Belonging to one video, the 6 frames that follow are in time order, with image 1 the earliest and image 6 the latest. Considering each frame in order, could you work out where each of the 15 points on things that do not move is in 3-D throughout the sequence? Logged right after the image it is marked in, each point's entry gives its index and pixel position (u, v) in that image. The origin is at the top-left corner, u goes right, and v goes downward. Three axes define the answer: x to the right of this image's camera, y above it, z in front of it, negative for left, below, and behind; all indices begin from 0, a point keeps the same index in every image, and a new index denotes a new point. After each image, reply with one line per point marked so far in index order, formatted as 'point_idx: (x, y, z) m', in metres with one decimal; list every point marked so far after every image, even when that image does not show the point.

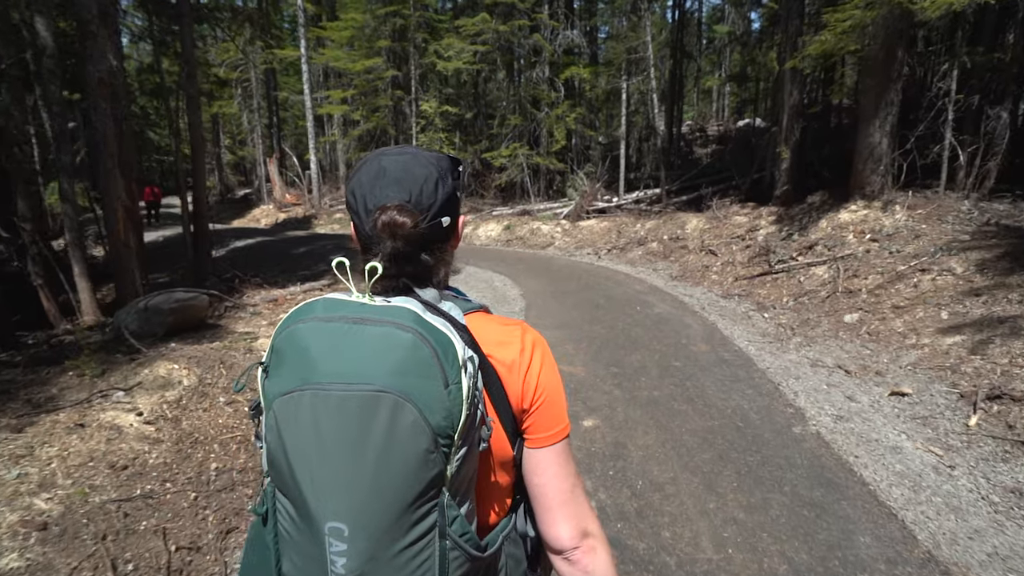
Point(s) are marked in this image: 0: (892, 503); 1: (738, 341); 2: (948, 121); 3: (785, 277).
0: (+2.5, -1.4, +3.6) m
1: (+3.0, -0.7, +7.2) m
2: (+7.9, +3.0, +9.8) m
3: (+4.8, +0.2, +9.6) m
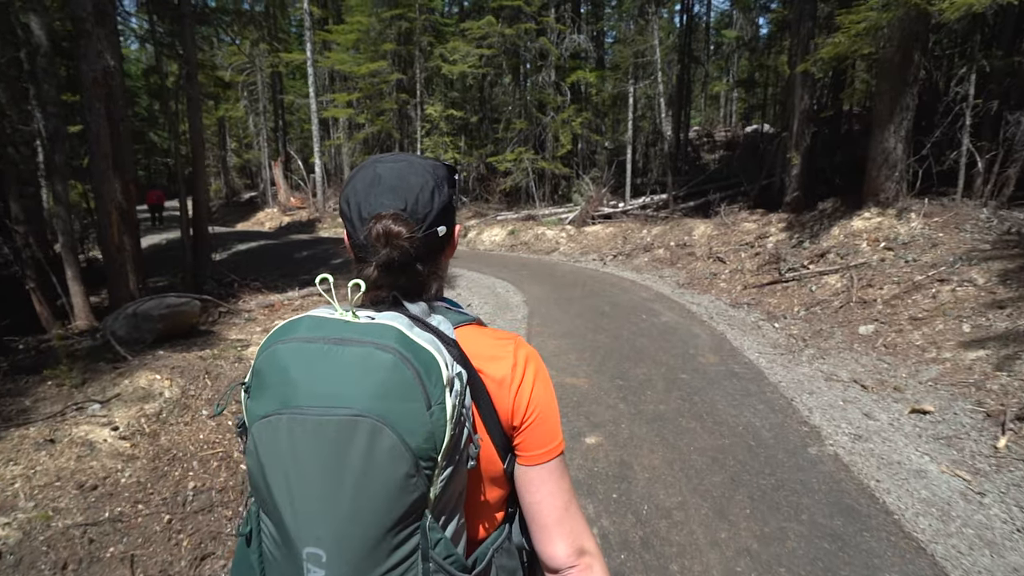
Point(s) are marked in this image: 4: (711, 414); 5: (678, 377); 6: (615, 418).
0: (+2.5, -1.5, +3.3) m
1: (+3.0, -0.8, +6.9) m
2: (+7.9, +2.8, +9.5) m
3: (+4.8, 0.0, +9.3) m
4: (+1.9, -1.2, +5.1) m
5: (+1.8, -1.0, +6.0) m
6: (+1.0, -1.2, +5.0) m
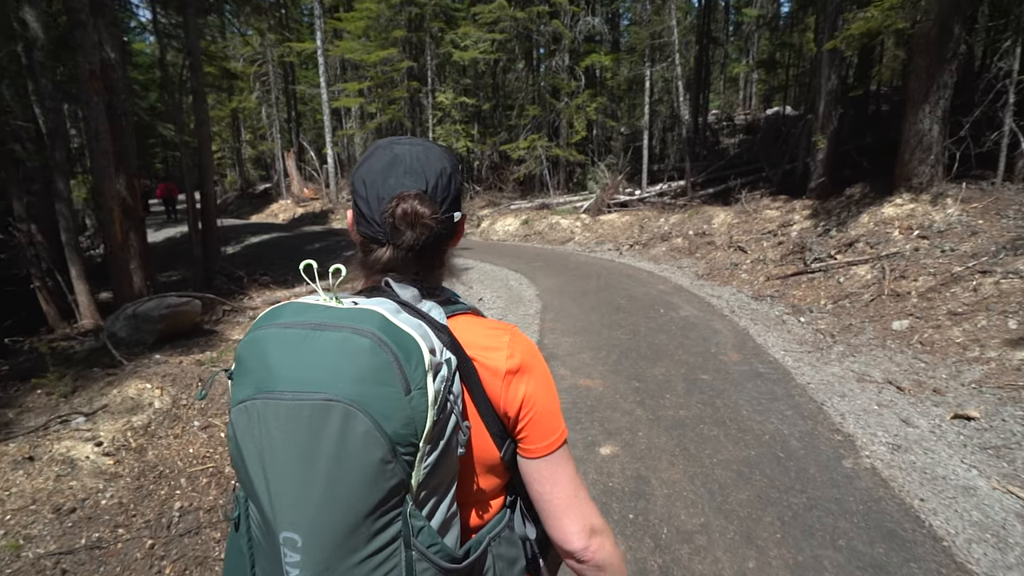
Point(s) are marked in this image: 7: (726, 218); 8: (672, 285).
0: (+2.5, -1.5, +2.9) m
1: (+3.1, -0.7, +6.5) m
2: (+8.1, +3.0, +8.9) m
3: (+5.0, +0.2, +8.8) m
4: (+1.9, -1.1, +4.7) m
5: (+2.0, -1.0, +5.7) m
6: (+1.0, -1.2, +4.7) m
7: (+5.3, +1.7, +13.4) m
8: (+3.0, +0.1, +10.1) m
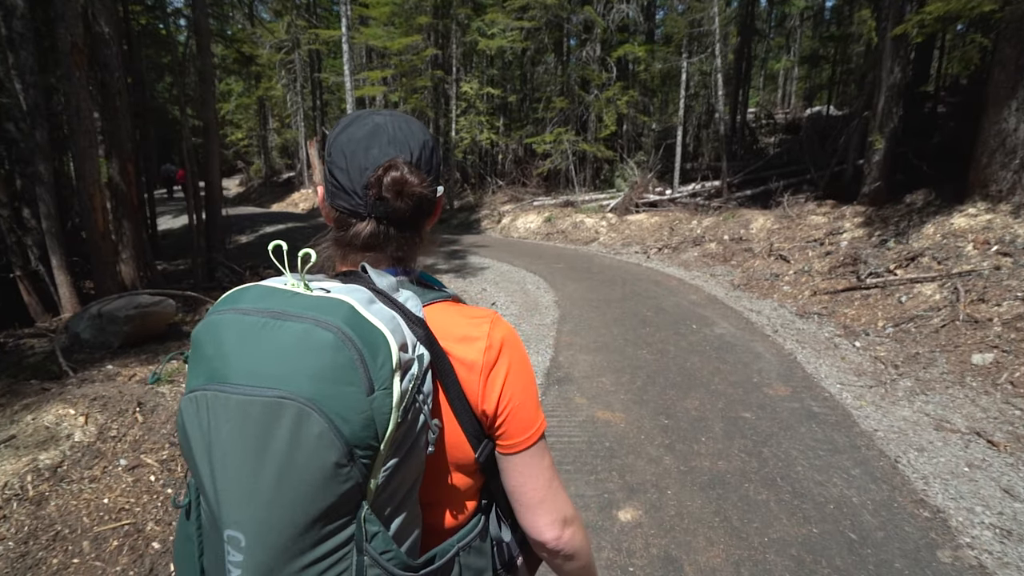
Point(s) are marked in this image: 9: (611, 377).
0: (+2.4, -1.7, +2.0) m
1: (+3.2, -1.0, +5.6) m
2: (+8.4, +2.6, +7.7) m
3: (+5.2, -0.1, +7.8) m
4: (+1.9, -1.3, +3.8) m
5: (+2.0, -1.1, +4.8) m
6: (+1.0, -1.4, +3.9) m
7: (+5.8, +1.5, +12.4) m
8: (+3.2, -0.1, +9.1) m
9: (+1.1, -0.9, +5.8) m
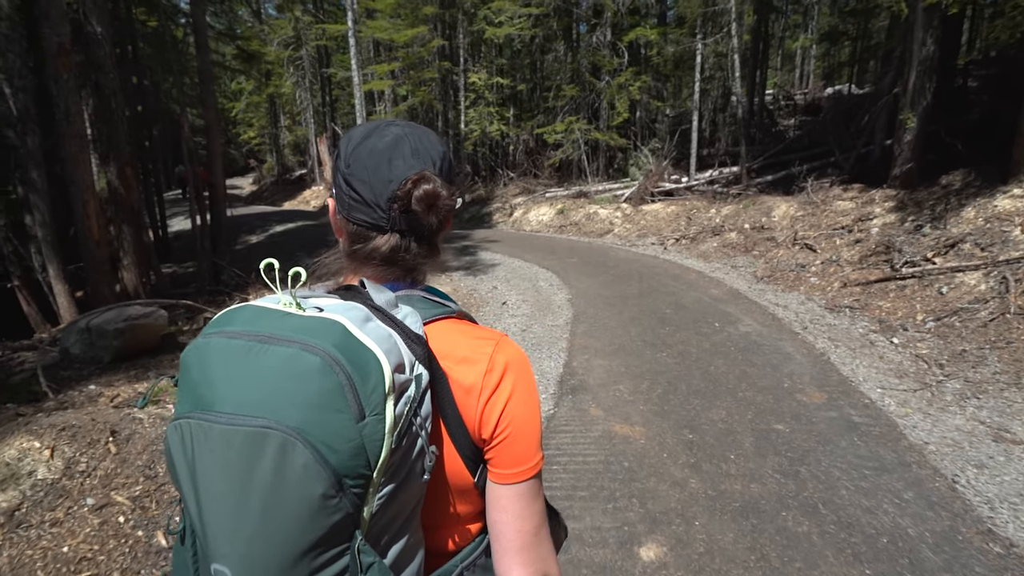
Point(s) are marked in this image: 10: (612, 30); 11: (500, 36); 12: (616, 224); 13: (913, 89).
0: (+2.4, -1.8, +1.6) m
1: (+3.3, -0.9, +5.1) m
2: (+8.5, +2.8, +7.0) m
3: (+5.4, 0.0, +7.2) m
4: (+2.0, -1.4, +3.4) m
5: (+2.1, -1.1, +4.3) m
6: (+1.1, -1.4, +3.5) m
7: (+6.0, +1.7, +11.8) m
8: (+3.4, 0.0, +8.6) m
9: (+1.2, -0.9, +5.4) m
10: (+3.5, +9.0, +19.0) m
11: (-0.4, +9.0, +19.3) m
12: (+2.9, +1.8, +15.2) m
13: (+7.5, +3.7, +10.2) m
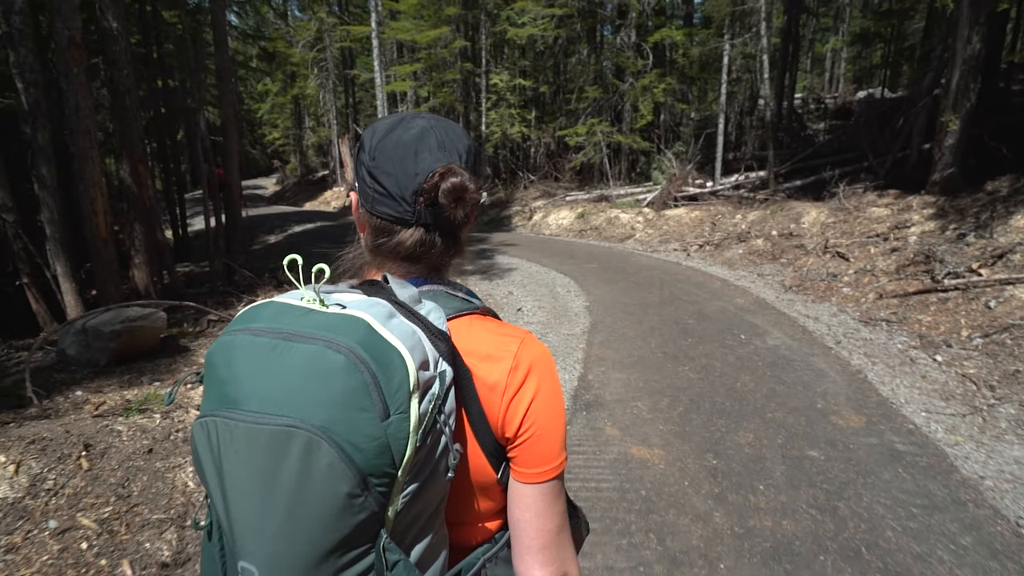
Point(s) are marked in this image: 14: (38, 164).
0: (+2.4, -1.8, +1.2) m
1: (+3.4, -1.0, +4.6) m
2: (+8.7, +2.6, +6.4) m
3: (+5.5, -0.1, +6.7) m
4: (+2.0, -1.4, +3.0) m
5: (+2.1, -1.2, +3.9) m
6: (+1.1, -1.5, +3.1) m
7: (+6.4, +1.5, +11.2) m
8: (+3.6, -0.2, +8.2) m
9: (+1.2, -1.0, +5.0) m
10: (+4.3, +8.8, +18.6) m
11: (+0.4, +8.8, +19.1) m
12: (+3.4, +1.6, +14.8) m
13: (+7.8, +3.5, +9.6) m
14: (-6.2, +1.6, +7.1) m
